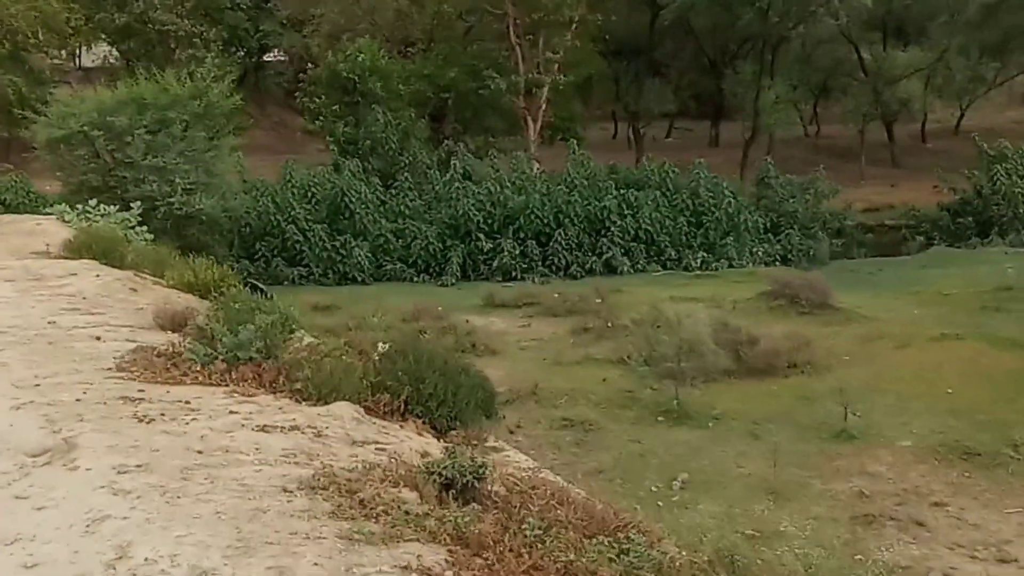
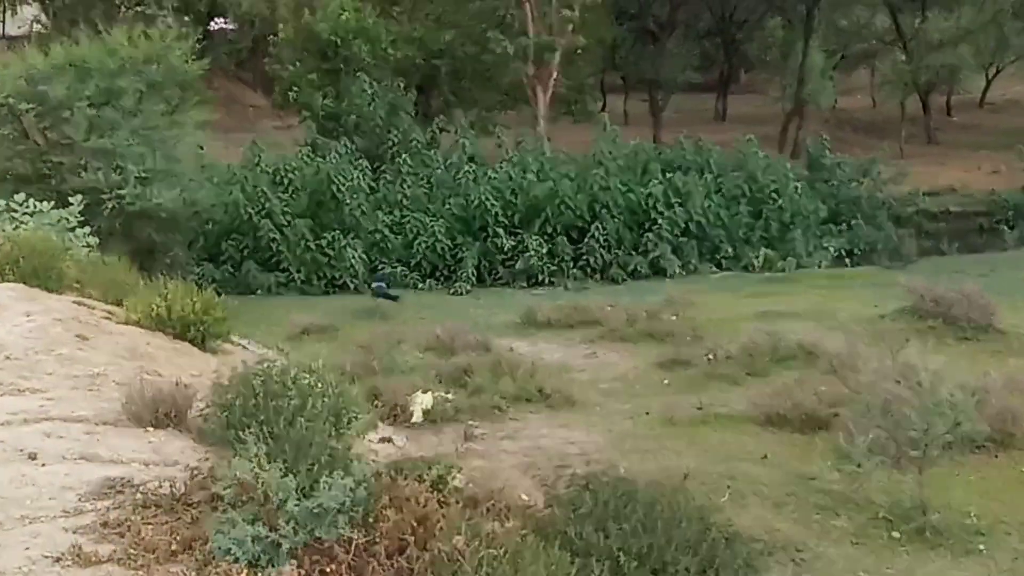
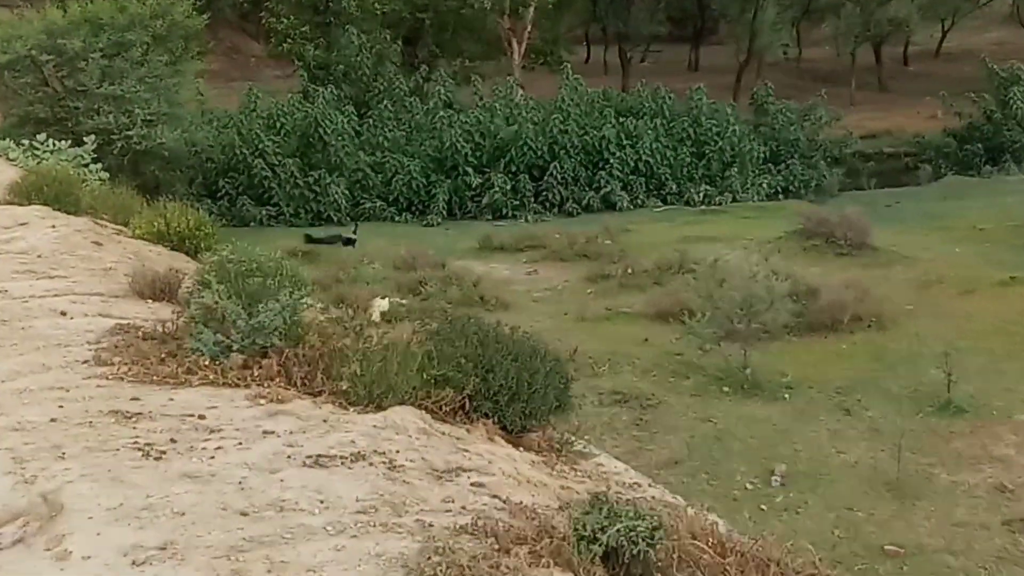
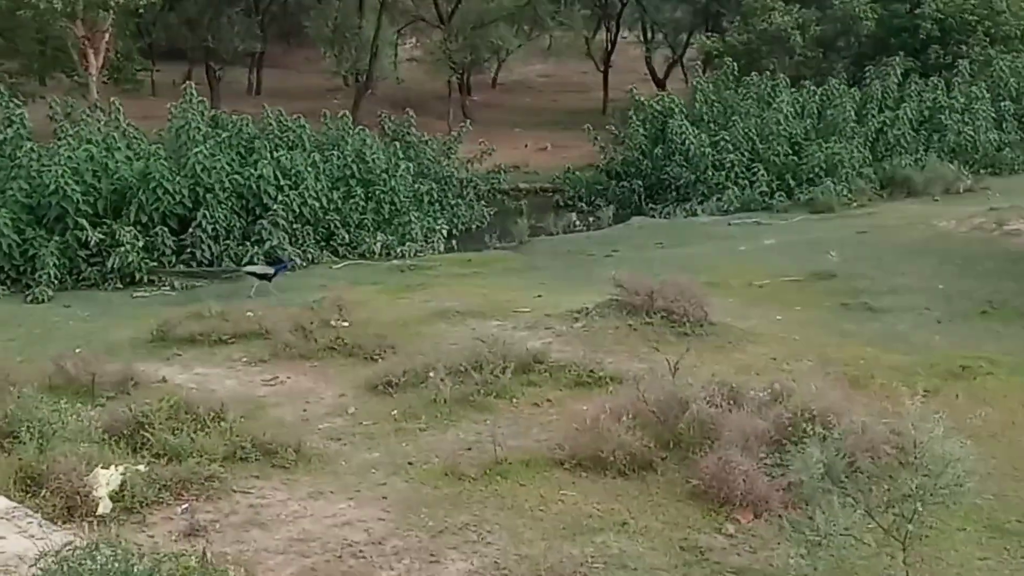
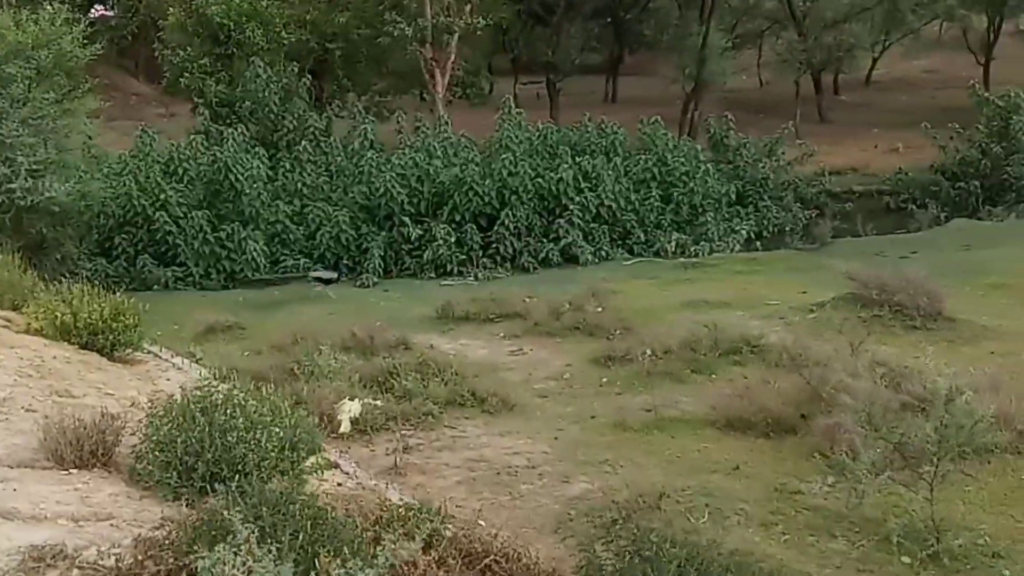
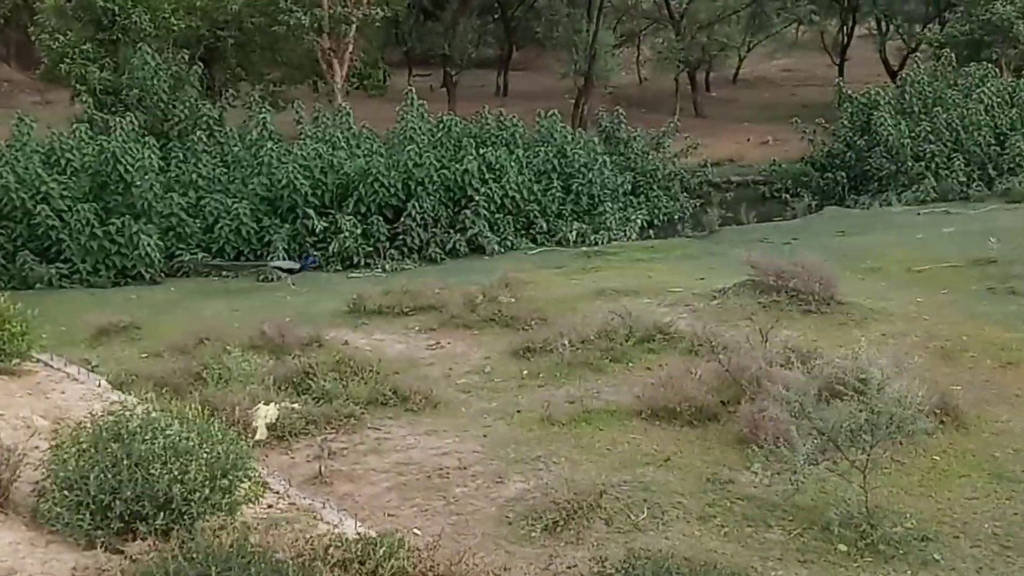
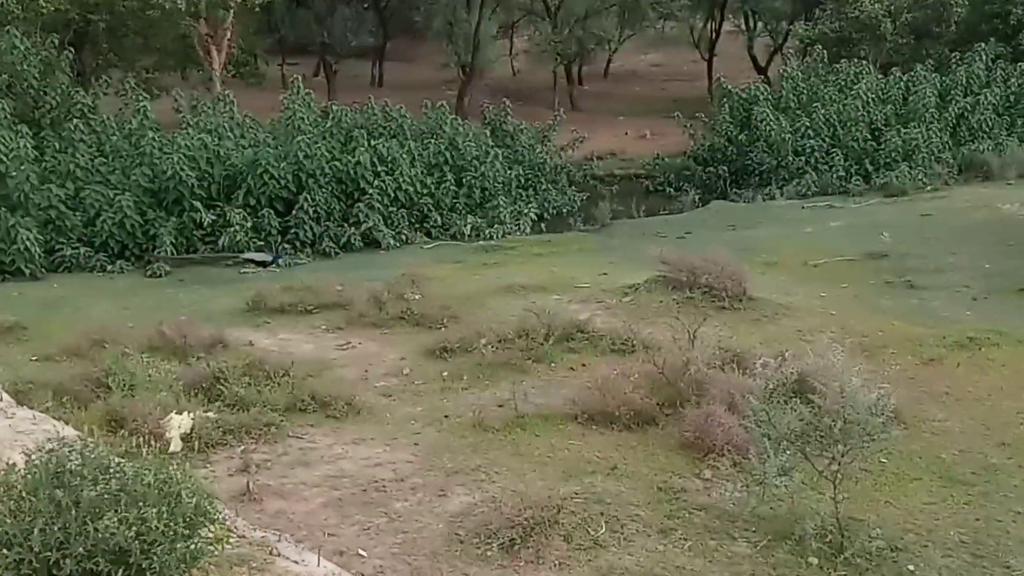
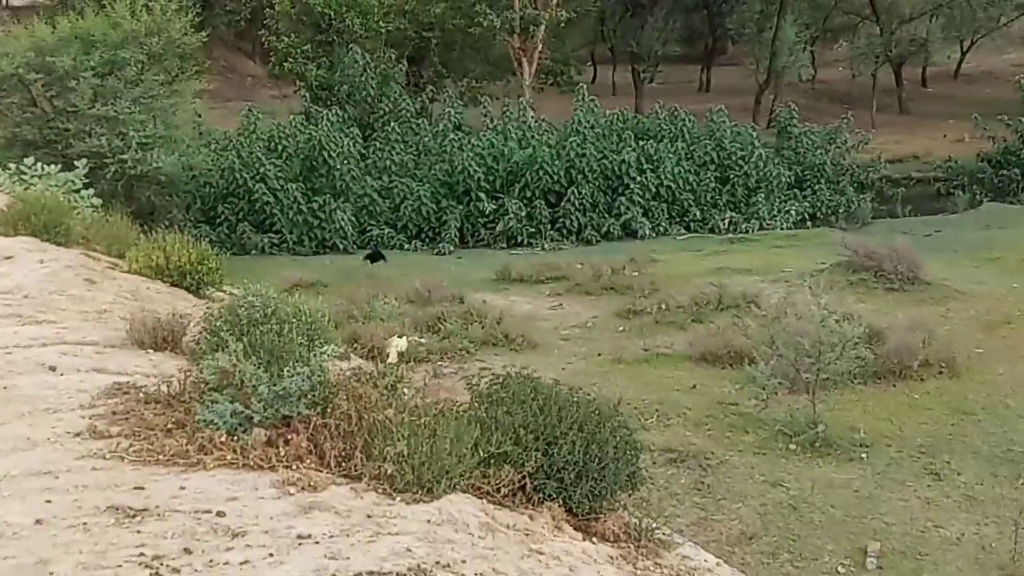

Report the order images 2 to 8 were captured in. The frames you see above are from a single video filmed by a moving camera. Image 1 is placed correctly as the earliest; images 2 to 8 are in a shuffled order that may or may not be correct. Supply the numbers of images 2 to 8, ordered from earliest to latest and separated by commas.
3, 8, 2, 5, 6, 7, 4
